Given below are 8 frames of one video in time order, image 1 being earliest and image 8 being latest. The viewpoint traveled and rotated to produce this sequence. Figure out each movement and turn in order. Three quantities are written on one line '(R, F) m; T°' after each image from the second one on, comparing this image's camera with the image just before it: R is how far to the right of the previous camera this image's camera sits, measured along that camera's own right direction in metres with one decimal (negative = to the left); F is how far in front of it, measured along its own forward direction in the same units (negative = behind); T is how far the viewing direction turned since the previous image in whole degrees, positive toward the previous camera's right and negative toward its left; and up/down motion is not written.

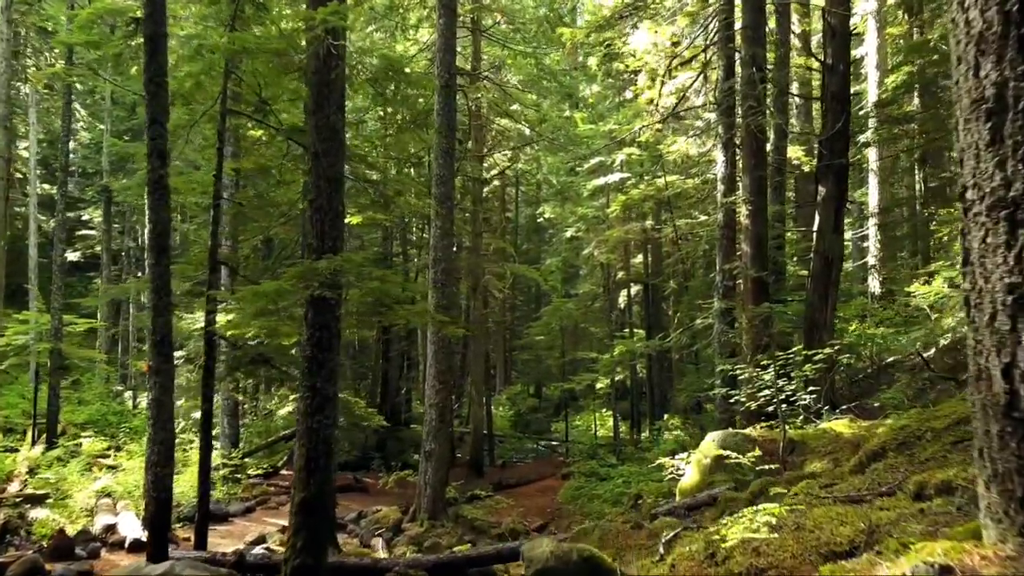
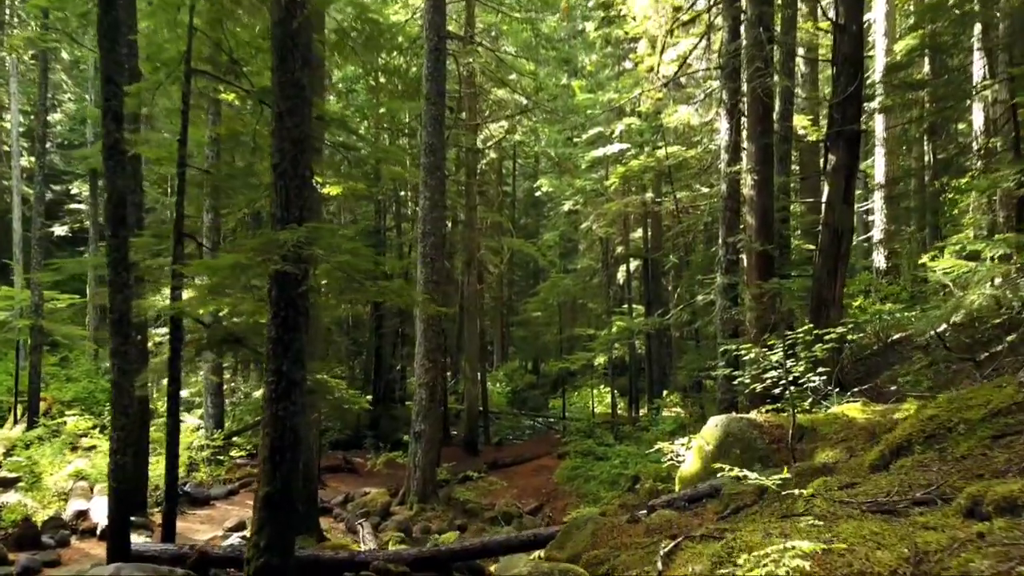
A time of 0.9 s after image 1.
(+0.1, +0.6) m; 0°
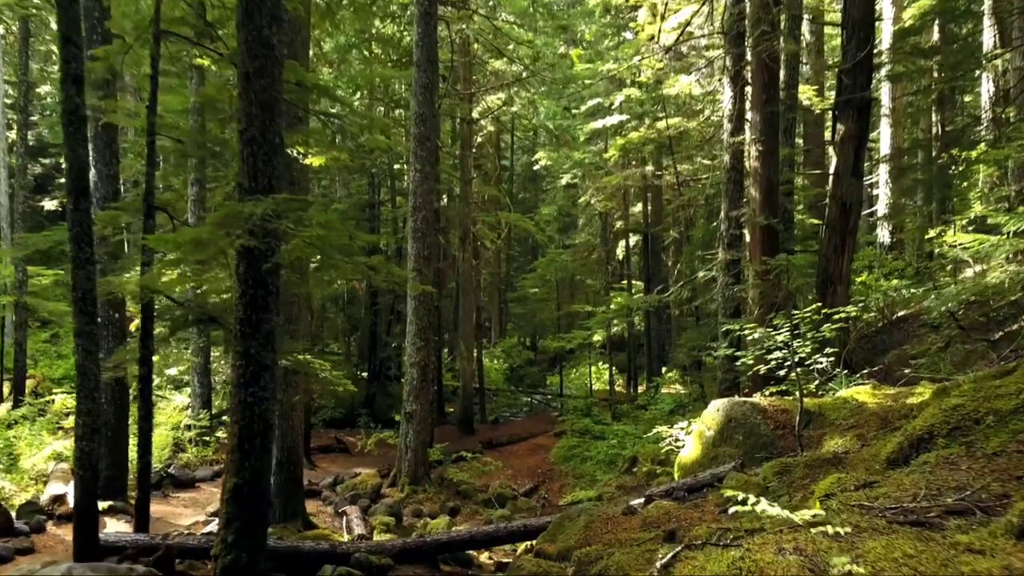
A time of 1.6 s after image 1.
(+0.1, +0.4) m; 0°
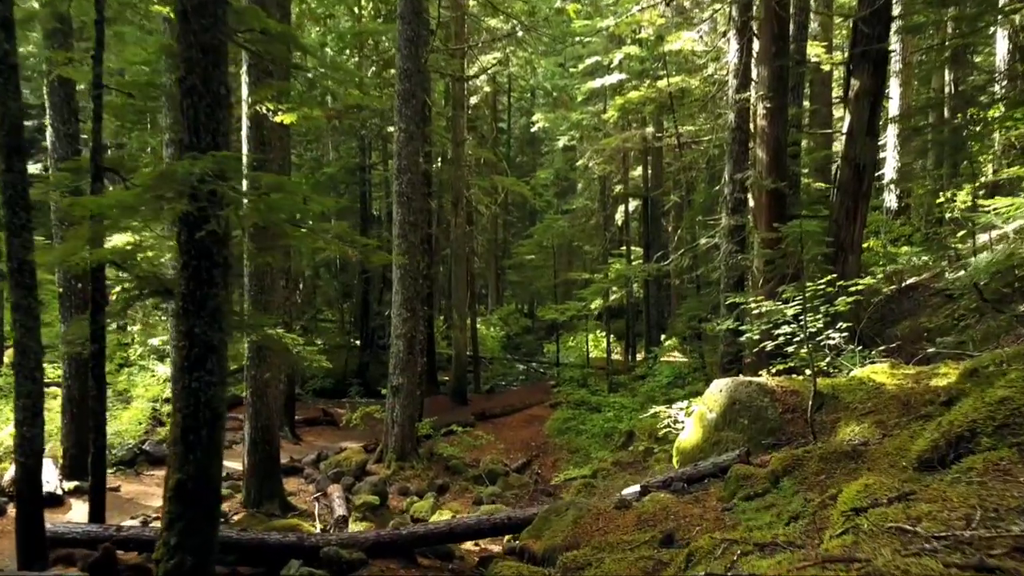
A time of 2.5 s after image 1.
(+0.1, +0.6) m; 0°
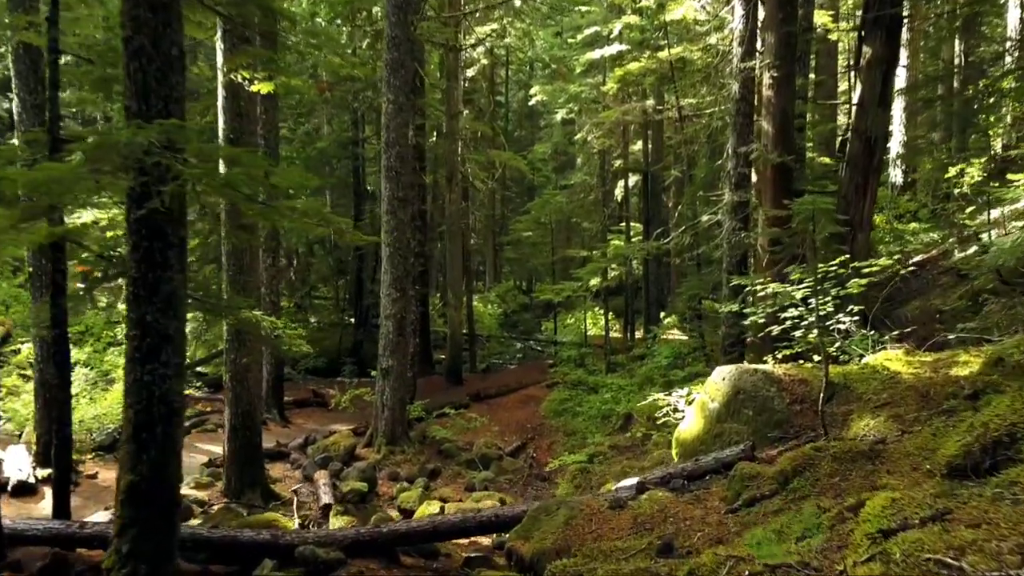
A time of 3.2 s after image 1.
(+0.1, +0.4) m; 0°
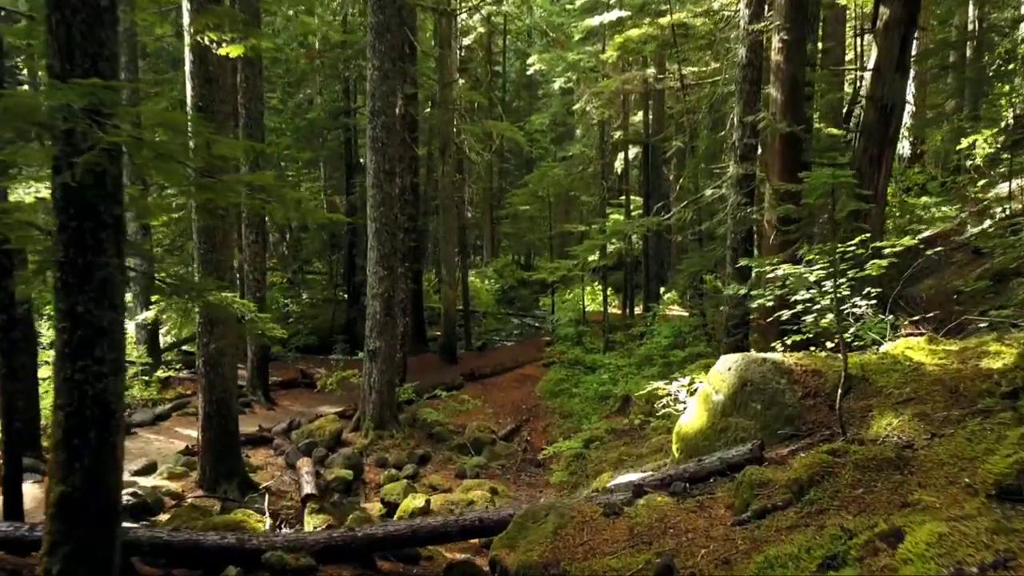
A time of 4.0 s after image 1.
(+0.1, +0.5) m; 0°
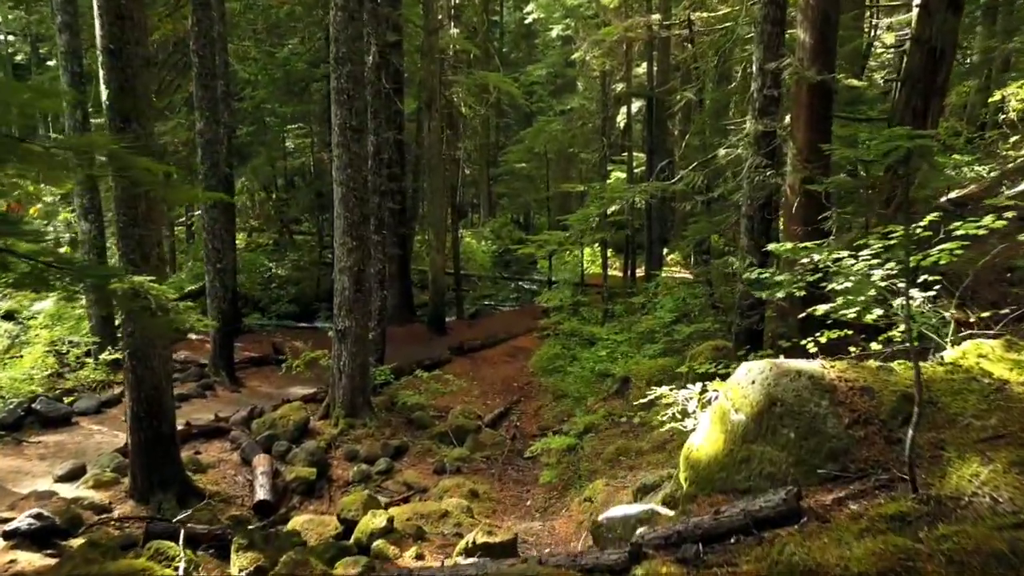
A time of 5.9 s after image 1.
(+0.2, +1.2) m; 0°
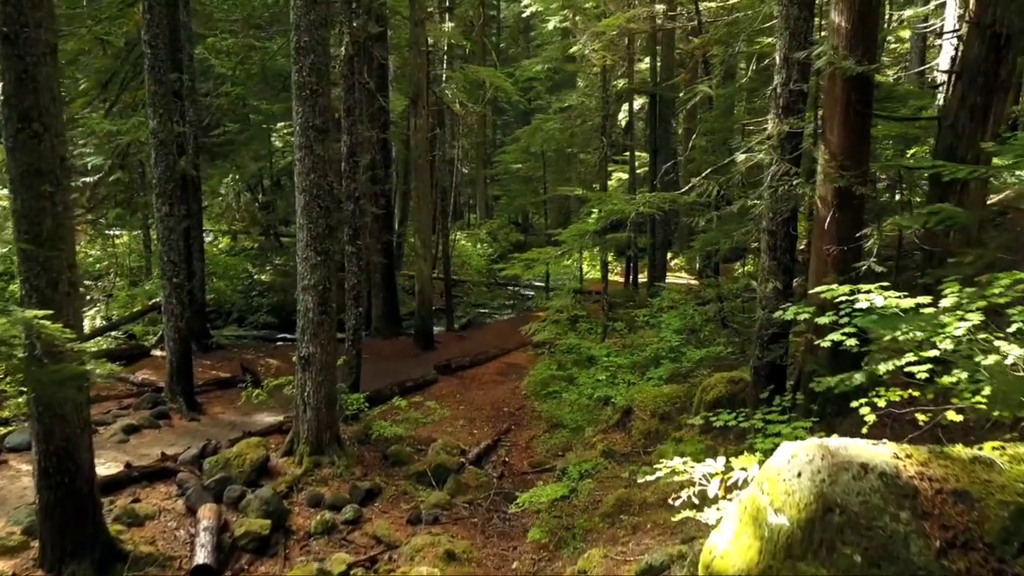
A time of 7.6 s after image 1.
(+0.2, +1.1) m; 0°
